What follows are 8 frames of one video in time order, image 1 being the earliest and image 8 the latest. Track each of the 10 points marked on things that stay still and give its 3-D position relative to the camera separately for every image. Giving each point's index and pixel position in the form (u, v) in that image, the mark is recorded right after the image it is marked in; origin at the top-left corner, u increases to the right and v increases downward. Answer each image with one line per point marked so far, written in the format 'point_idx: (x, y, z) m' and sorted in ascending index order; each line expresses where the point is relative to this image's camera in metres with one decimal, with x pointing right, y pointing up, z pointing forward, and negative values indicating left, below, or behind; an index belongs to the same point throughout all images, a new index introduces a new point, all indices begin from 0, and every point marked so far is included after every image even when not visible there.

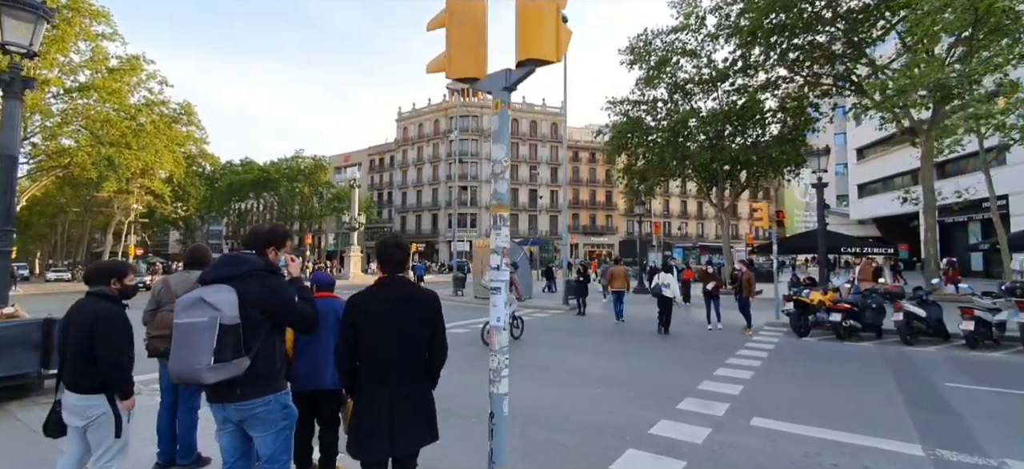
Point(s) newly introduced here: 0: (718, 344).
0: (+4.4, -2.3, +13.1) m
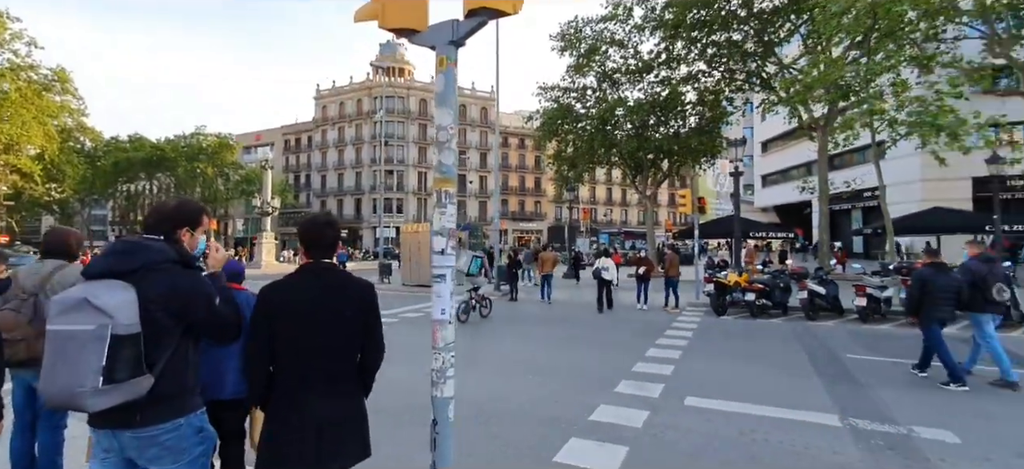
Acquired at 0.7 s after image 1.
0: (+2.8, -2.0, +12.9) m
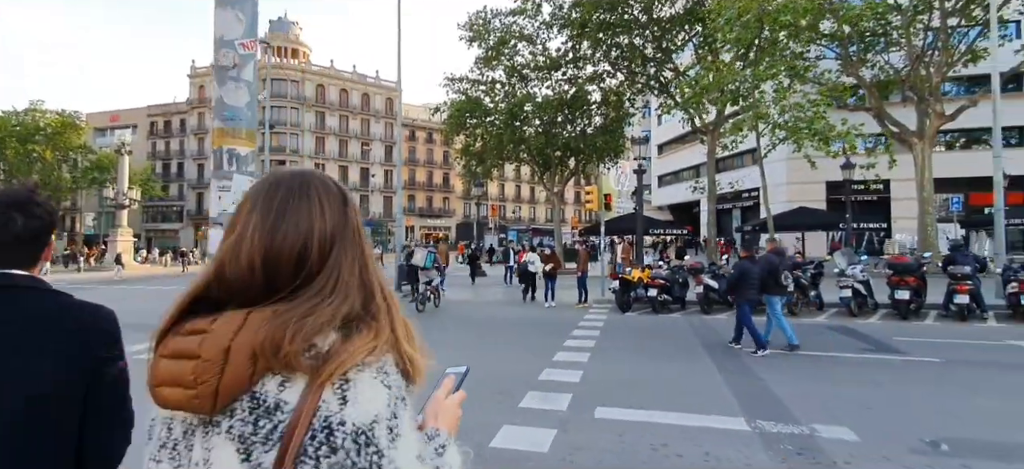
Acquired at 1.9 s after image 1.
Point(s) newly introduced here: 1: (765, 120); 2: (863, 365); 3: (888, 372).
0: (+0.7, -2.0, +12.3) m
1: (+7.1, +3.2, +16.3) m
2: (+4.7, -1.8, +7.7) m
3: (+4.8, -1.8, +7.4) m
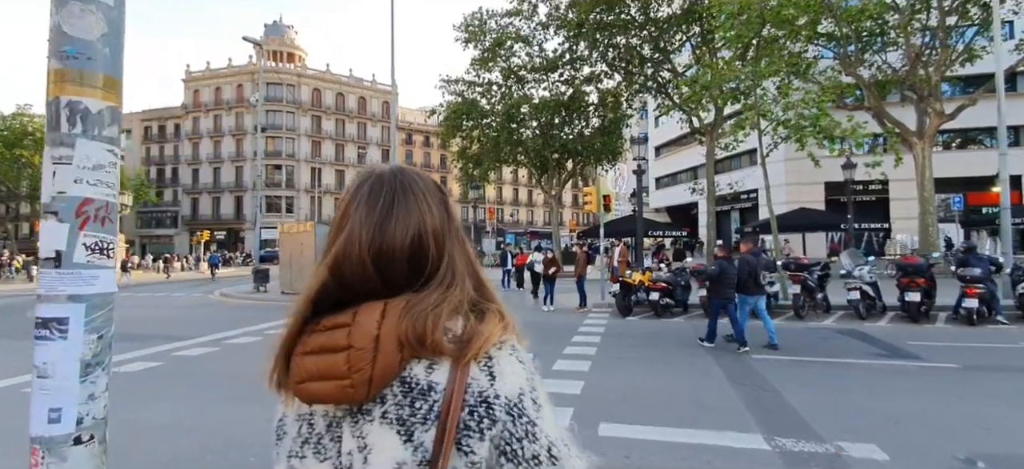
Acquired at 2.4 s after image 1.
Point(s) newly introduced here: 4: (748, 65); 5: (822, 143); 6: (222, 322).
0: (+0.6, -2.0, +11.9) m
1: (+7.0, +3.2, +15.9) m
2: (+4.6, -1.8, +7.3) m
3: (+4.8, -1.7, +7.0) m
4: (+6.6, +4.8, +16.4) m
5: (+8.3, +2.5, +15.7) m
6: (-7.0, -2.1, +13.9) m
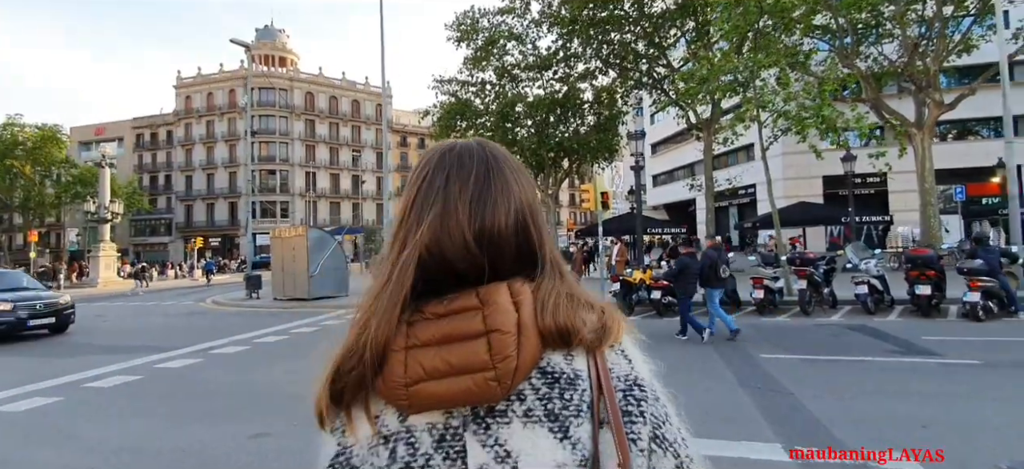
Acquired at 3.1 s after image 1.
0: (+0.6, -2.0, +11.5) m
1: (+6.8, +3.4, +15.5) m
2: (+4.6, -1.6, +6.9) m
3: (+4.7, -1.6, +6.6) m
4: (+6.4, +5.0, +16.0) m
5: (+8.2, +2.6, +15.3) m
6: (-7.1, -2.3, +13.4) m
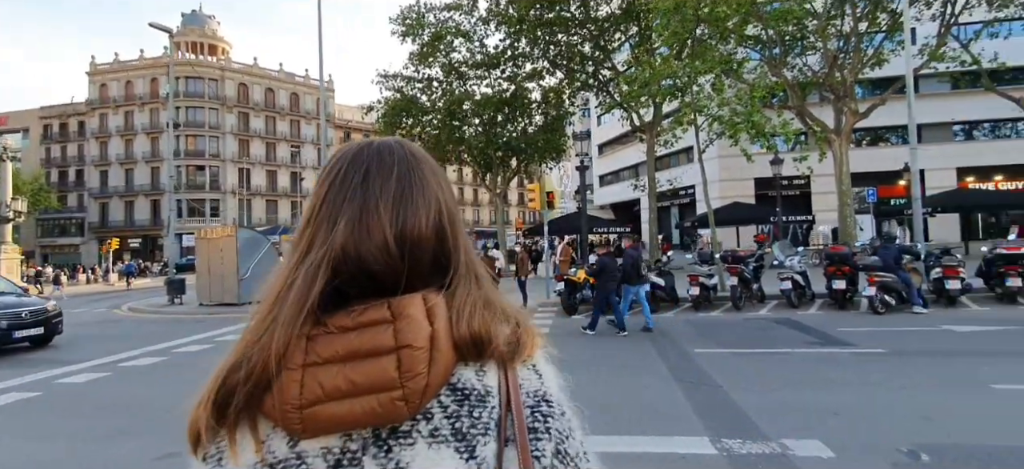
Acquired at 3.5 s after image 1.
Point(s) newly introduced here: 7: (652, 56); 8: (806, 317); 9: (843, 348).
0: (-0.5, -2.0, +11.6) m
1: (+5.3, +3.4, +16.2) m
2: (+3.9, -1.7, +7.4) m
3: (+4.1, -1.6, +7.1) m
4: (+4.9, +5.0, +16.6) m
5: (+6.7, +2.7, +16.0) m
6: (-8.3, -2.3, +12.8) m
7: (+4.6, +5.8, +18.8) m
8: (+5.9, -1.7, +11.6) m
9: (+4.8, -1.6, +8.2) m
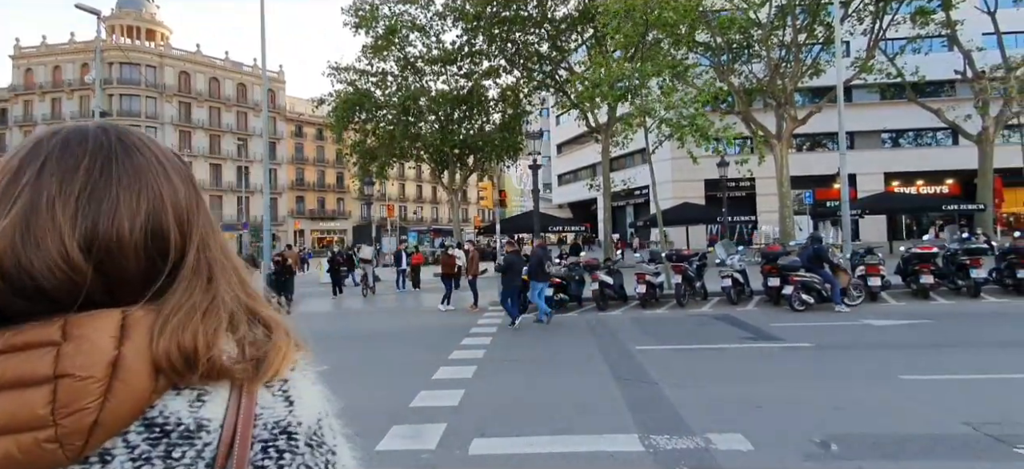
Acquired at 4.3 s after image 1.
0: (-1.5, -2.0, +11.6) m
1: (+4.0, +3.4, +16.5) m
2: (+3.2, -1.7, +7.7) m
3: (+3.3, -1.7, +7.4) m
4: (+3.6, +5.0, +16.9) m
5: (+5.4, +2.7, +16.5) m
6: (-9.4, -2.2, +12.3) m
7: (+3.1, +5.8, +19.1) m
8: (+4.9, -1.7, +12.0) m
9: (+4.0, -1.7, +8.6) m
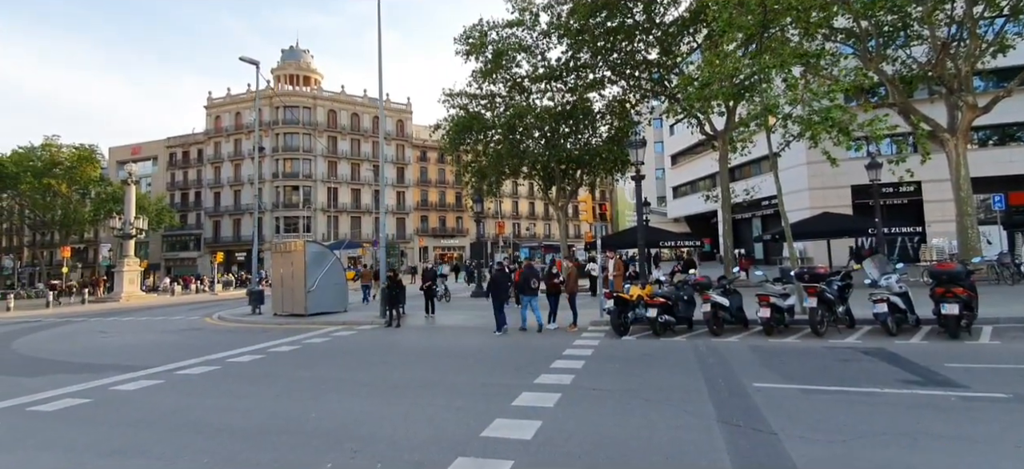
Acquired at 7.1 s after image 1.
0: (+0.3, -2.3, +10.9) m
1: (+6.7, +3.0, +14.7) m
2: (+4.1, -1.8, +6.1) m
3: (+4.2, -1.8, +5.8) m
4: (+6.3, +4.6, +15.2) m
5: (+8.0, +2.3, +14.4) m
6: (-7.3, -2.7, +13.1) m
7: (+6.3, +5.4, +17.5) m
8: (+6.7, -1.9, +10.0) m
9: (+5.1, -1.8, +6.8) m
